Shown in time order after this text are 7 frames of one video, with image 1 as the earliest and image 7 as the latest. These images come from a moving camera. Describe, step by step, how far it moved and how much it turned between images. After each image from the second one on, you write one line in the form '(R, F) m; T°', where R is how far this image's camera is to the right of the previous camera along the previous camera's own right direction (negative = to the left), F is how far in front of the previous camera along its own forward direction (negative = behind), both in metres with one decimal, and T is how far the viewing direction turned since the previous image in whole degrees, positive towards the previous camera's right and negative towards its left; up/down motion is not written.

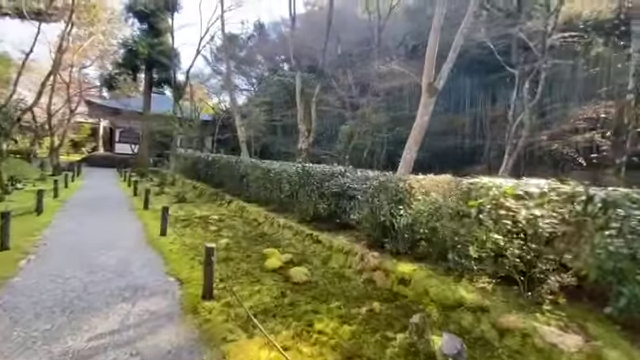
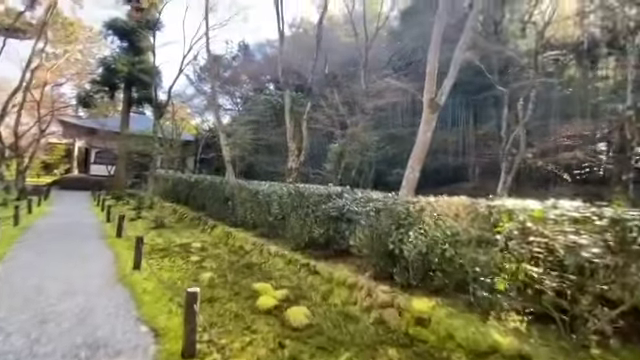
(-0.2, +0.5) m; +3°
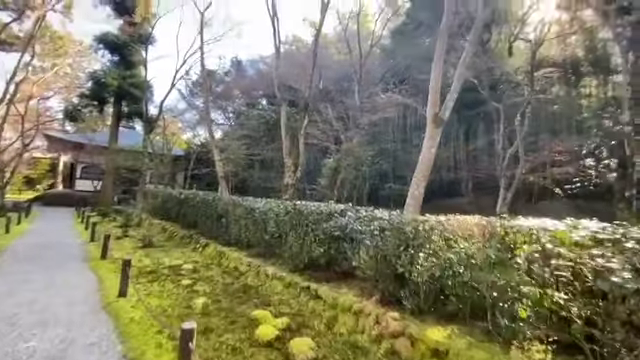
(-0.2, +0.2) m; +2°
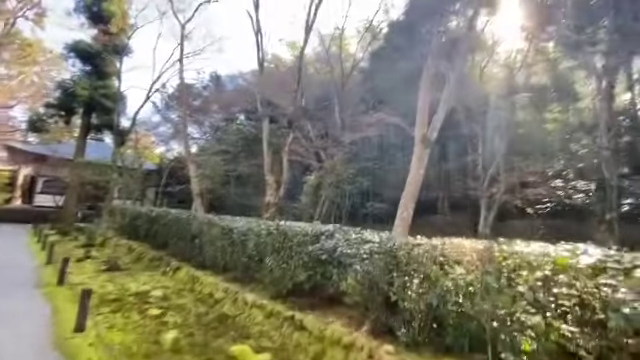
(-0.1, +0.3) m; +4°
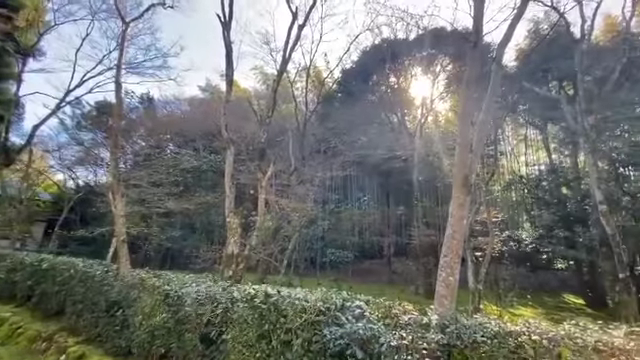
(-1.1, +1.5) m; +13°
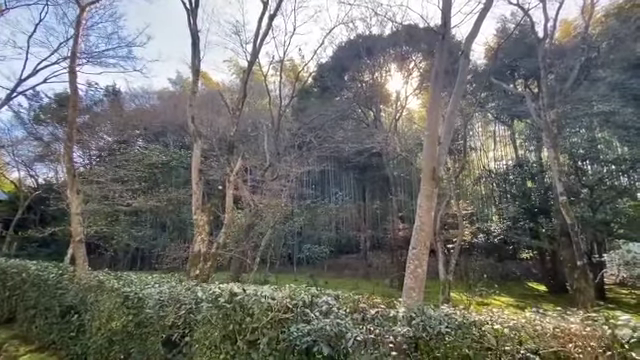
(+0.1, +0.1) m; +4°
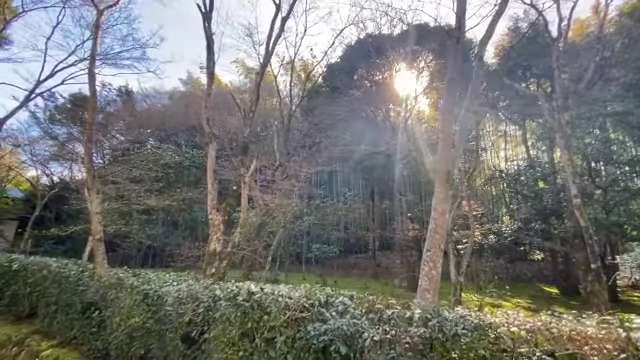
(-0.1, -0.1) m; -1°
